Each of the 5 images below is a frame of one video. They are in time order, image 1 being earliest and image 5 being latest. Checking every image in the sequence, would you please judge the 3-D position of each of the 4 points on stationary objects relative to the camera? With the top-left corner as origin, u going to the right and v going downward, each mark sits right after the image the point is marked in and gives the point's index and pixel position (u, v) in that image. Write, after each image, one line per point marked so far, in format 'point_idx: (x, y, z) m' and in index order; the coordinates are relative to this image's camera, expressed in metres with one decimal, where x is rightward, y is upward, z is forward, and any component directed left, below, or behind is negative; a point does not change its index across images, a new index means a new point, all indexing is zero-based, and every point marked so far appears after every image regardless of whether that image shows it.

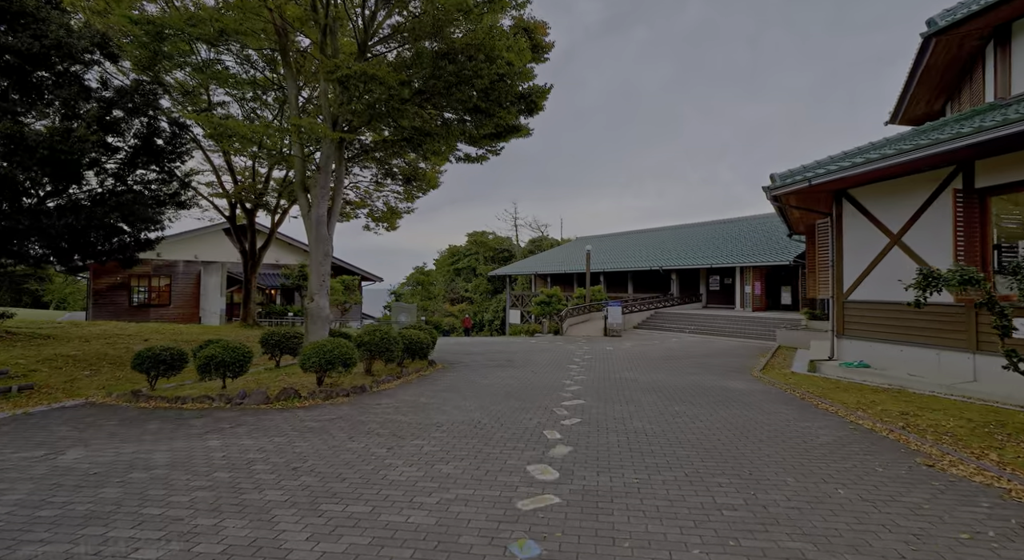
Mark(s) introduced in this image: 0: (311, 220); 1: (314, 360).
0: (-3.6, +1.1, +9.0) m
1: (-2.5, -1.0, +6.4) m
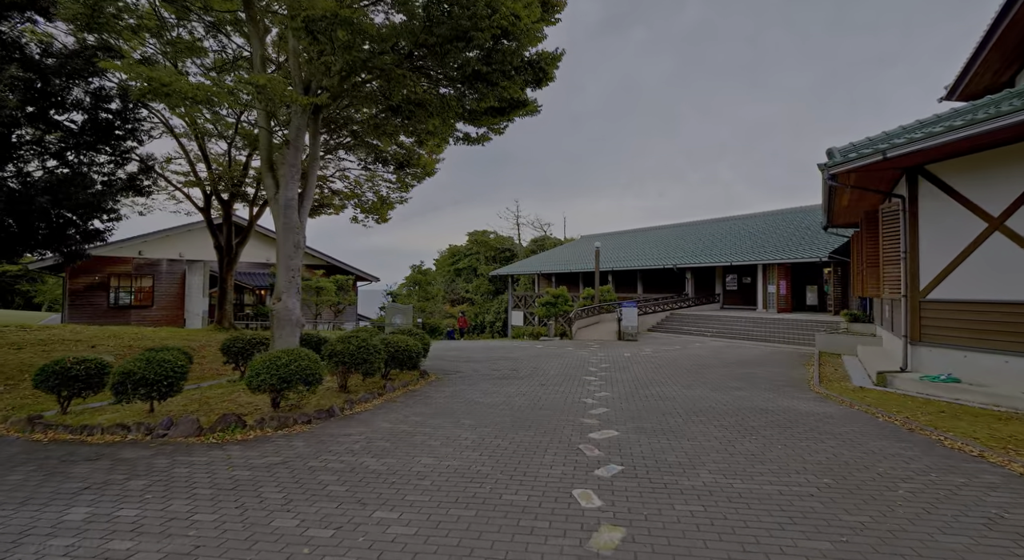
0: (-3.5, +1.1, +7.6) m
1: (-2.4, -0.9, +4.9) m
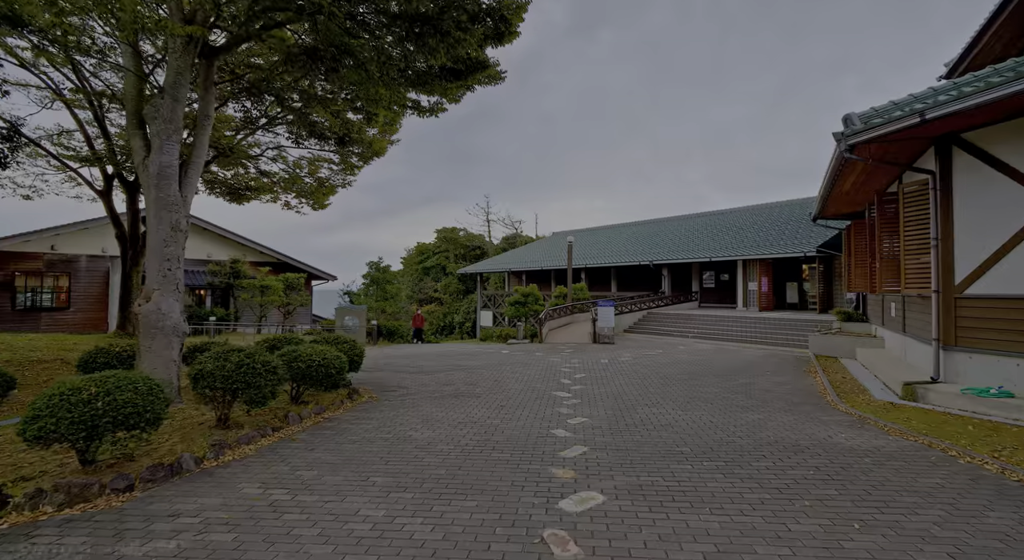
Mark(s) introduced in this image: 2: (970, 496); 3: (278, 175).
0: (-4.0, +1.2, +5.7) m
1: (-2.8, -0.9, +3.2) m
2: (+2.7, -1.3, +3.0) m
3: (-5.5, +2.5, +12.1) m
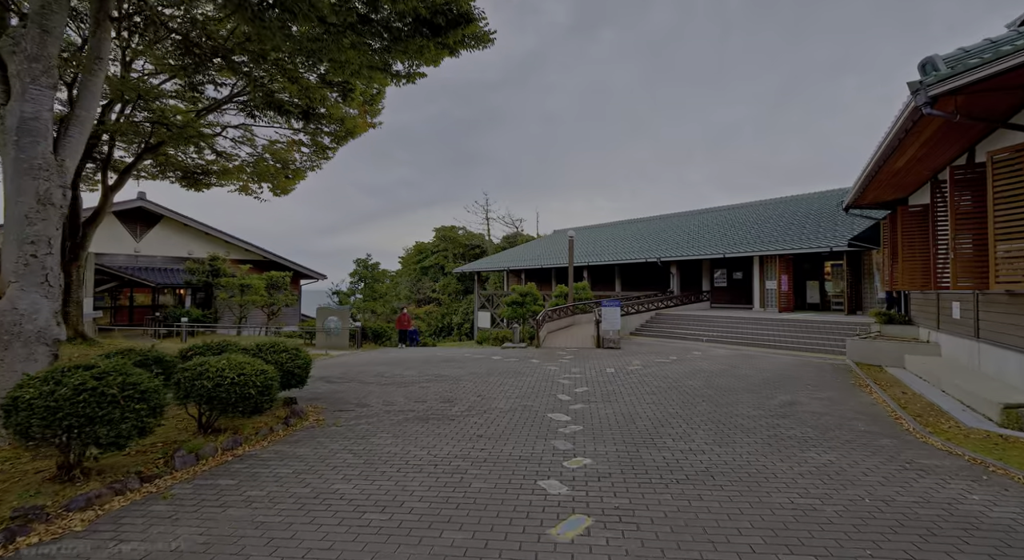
0: (-4.2, +1.3, +4.3) m
1: (-3.0, -0.8, +1.8) m
2: (+2.5, -1.2, +1.6) m
3: (-5.7, +2.6, +10.7) m
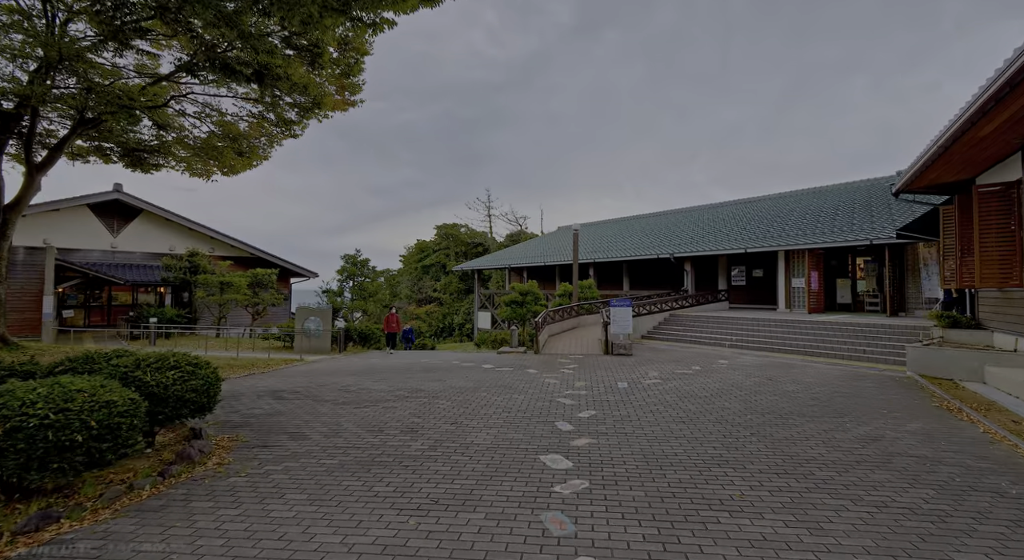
0: (-4.4, +1.4, +2.8) m
1: (-3.2, -0.7, +0.2) m
2: (+2.3, -1.1, 0.0) m
3: (-5.8, +2.6, +9.2) m
